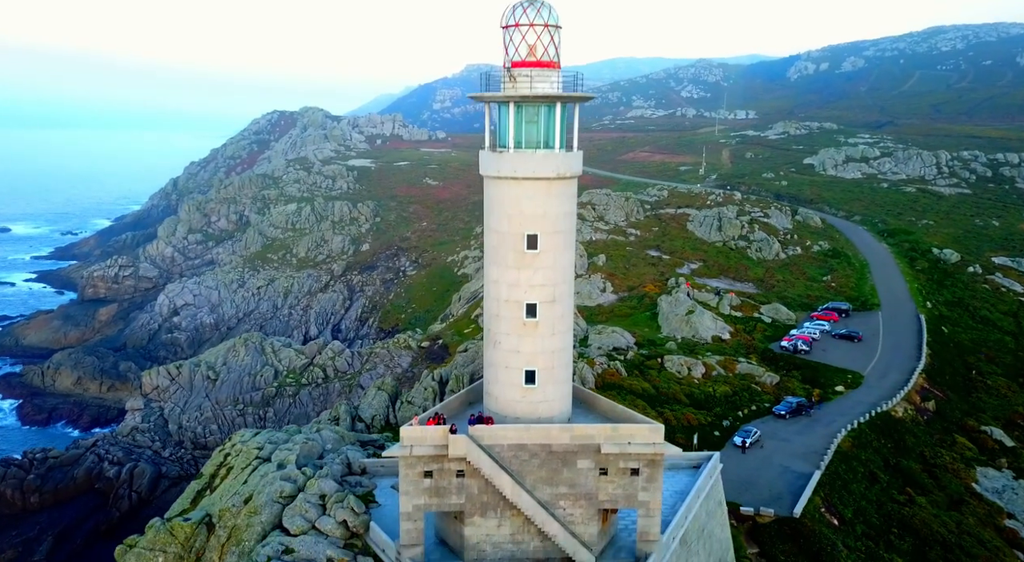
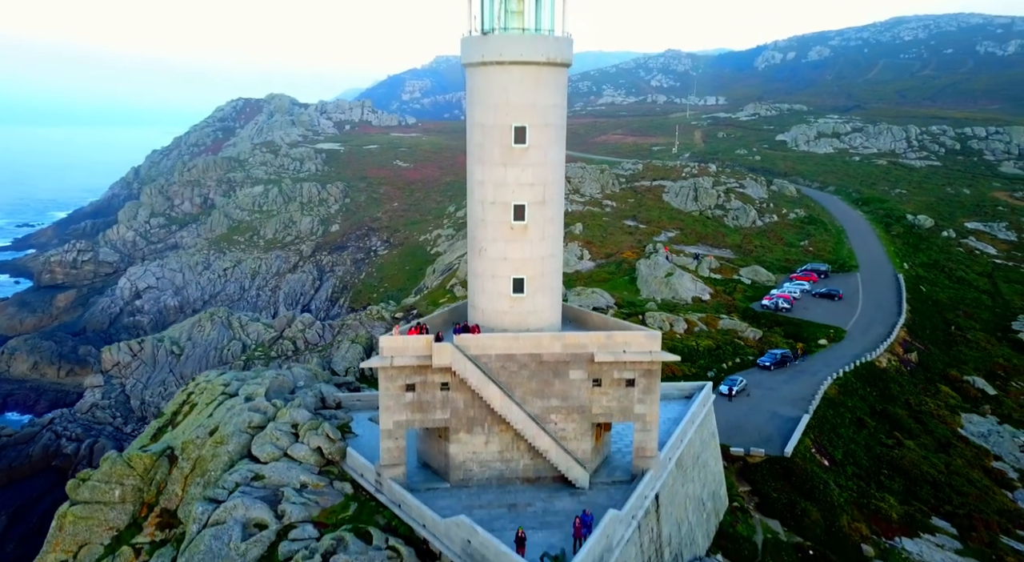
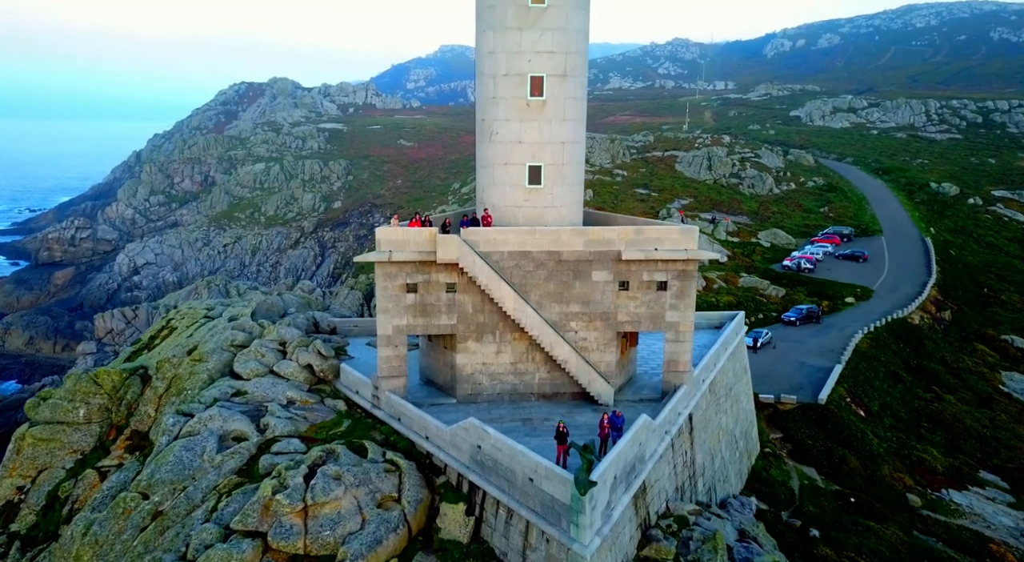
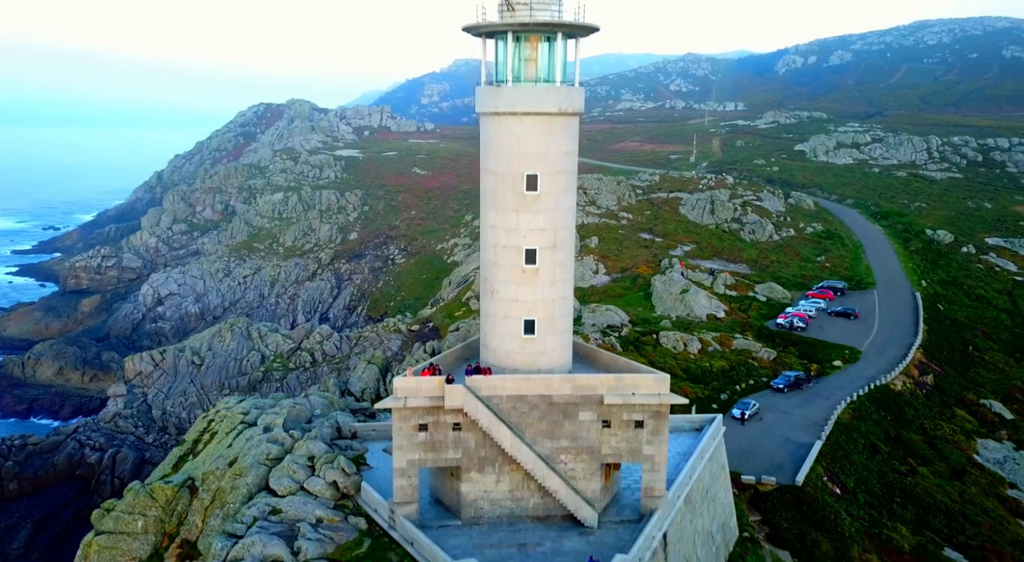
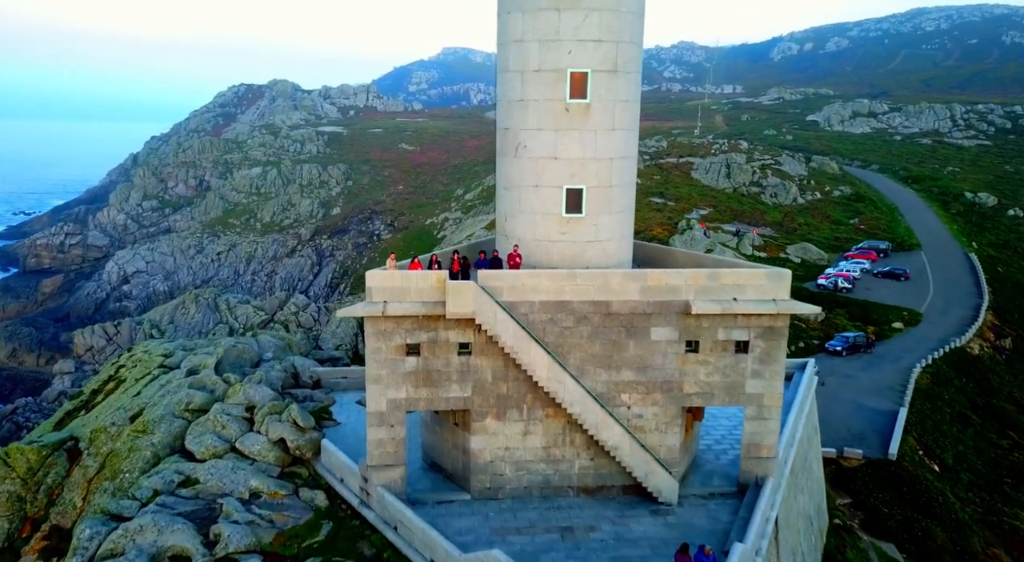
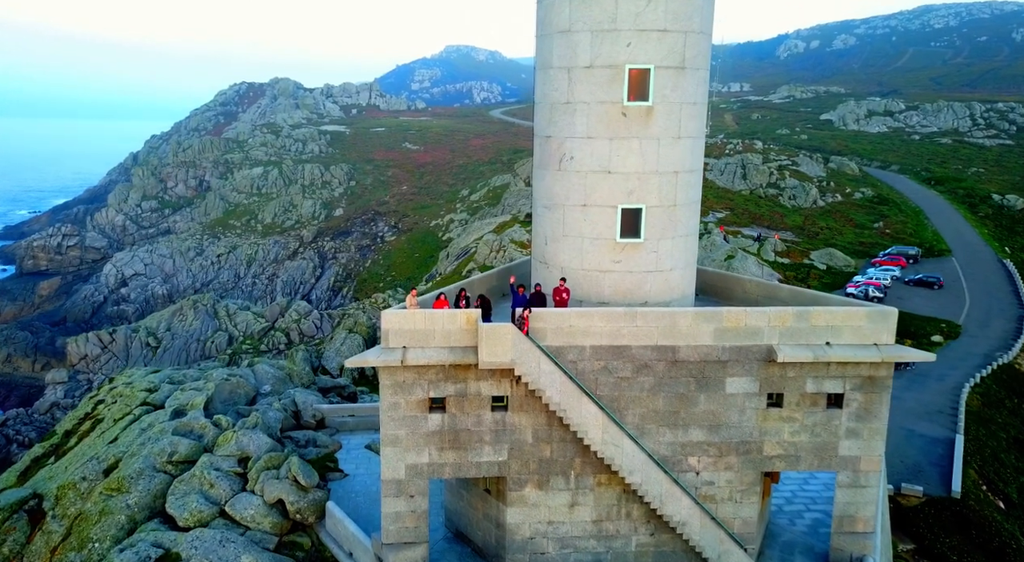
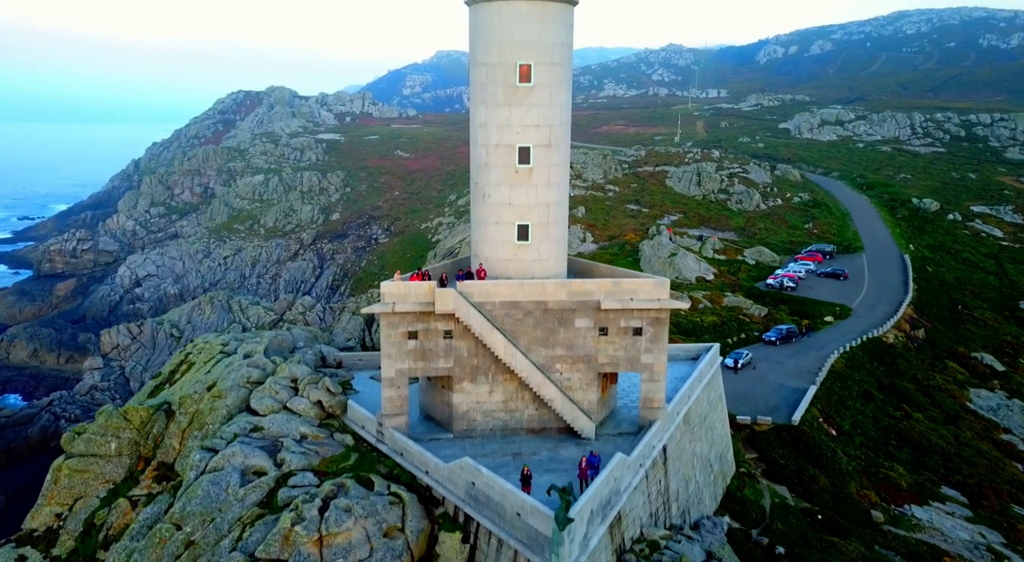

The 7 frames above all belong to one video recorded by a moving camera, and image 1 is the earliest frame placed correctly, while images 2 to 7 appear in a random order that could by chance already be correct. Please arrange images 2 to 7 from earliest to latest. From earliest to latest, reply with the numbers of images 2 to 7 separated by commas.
4, 2, 7, 3, 5, 6
